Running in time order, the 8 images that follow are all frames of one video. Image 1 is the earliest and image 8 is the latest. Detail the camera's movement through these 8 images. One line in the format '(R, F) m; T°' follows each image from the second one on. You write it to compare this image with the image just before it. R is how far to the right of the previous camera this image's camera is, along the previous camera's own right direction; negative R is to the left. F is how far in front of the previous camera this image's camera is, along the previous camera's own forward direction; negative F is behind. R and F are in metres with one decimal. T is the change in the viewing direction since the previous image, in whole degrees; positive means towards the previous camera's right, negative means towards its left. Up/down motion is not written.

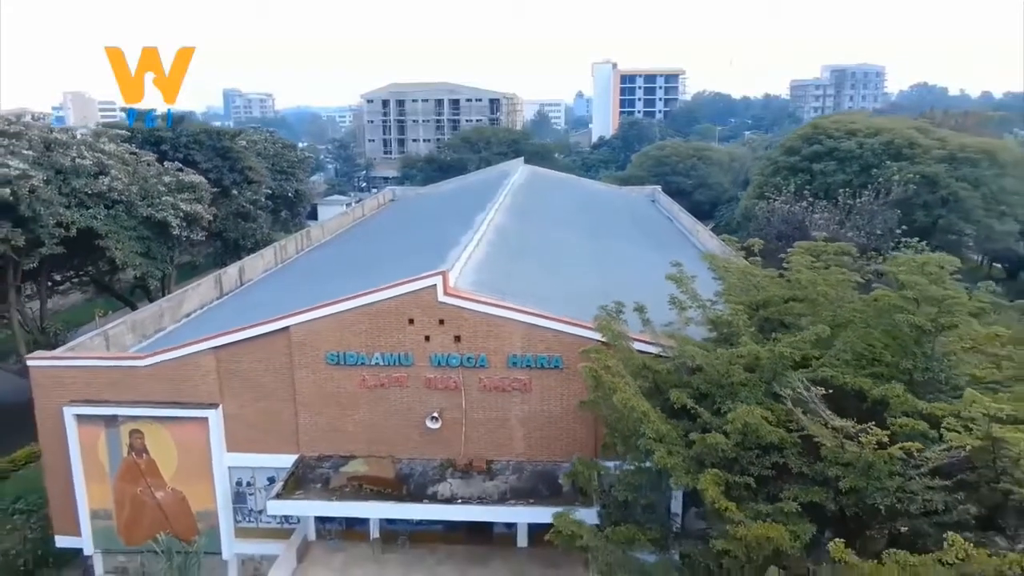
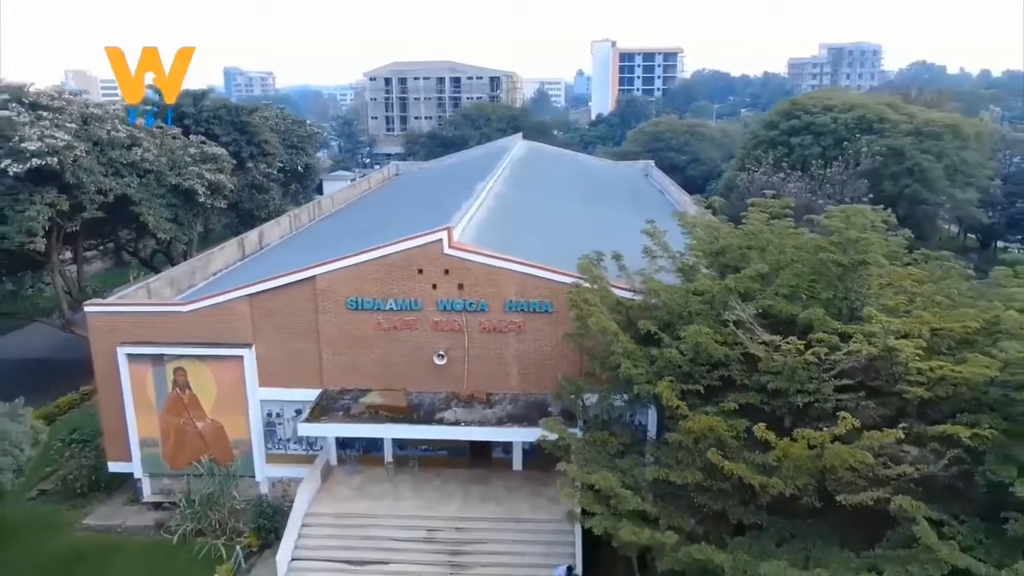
(+0.1, -2.2) m; 0°
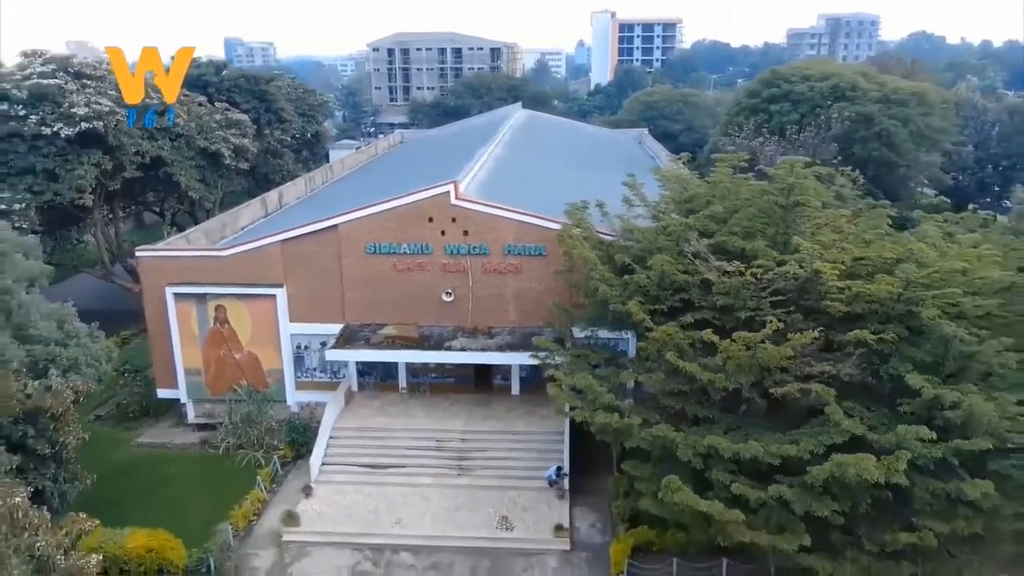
(+0.1, -2.6) m; 0°
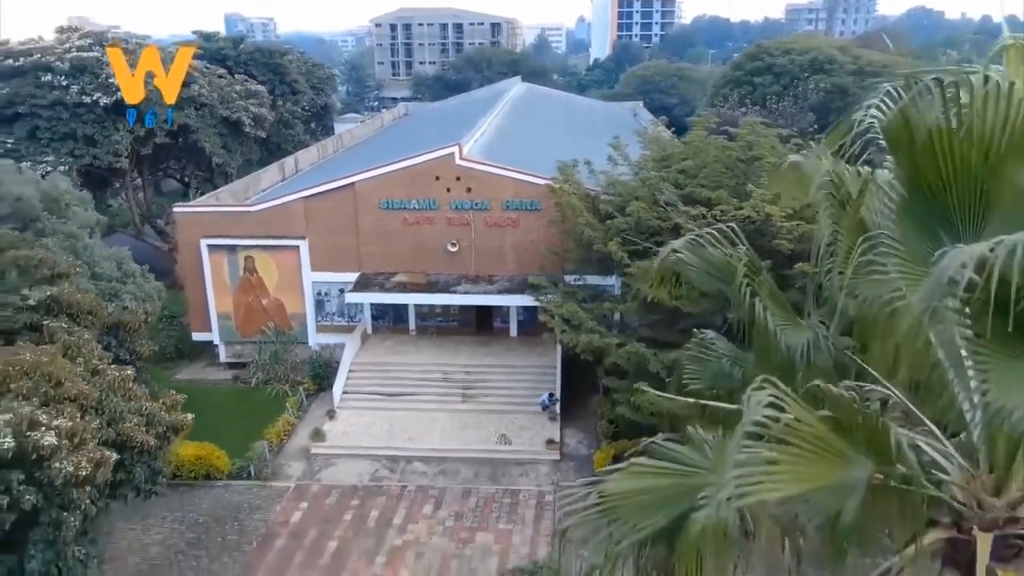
(+0.1, -2.4) m; 0°
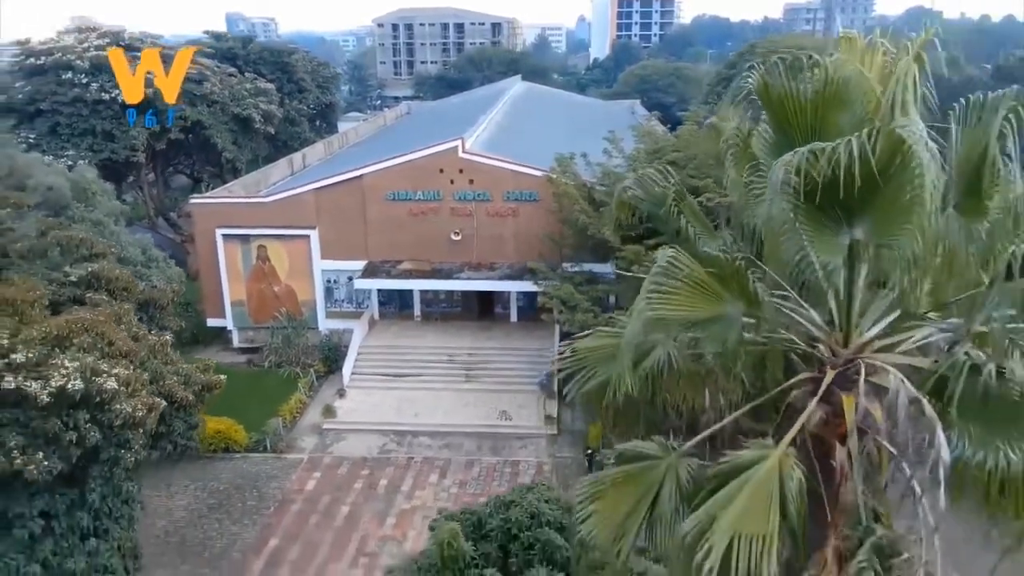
(0.0, -1.2) m; 0°
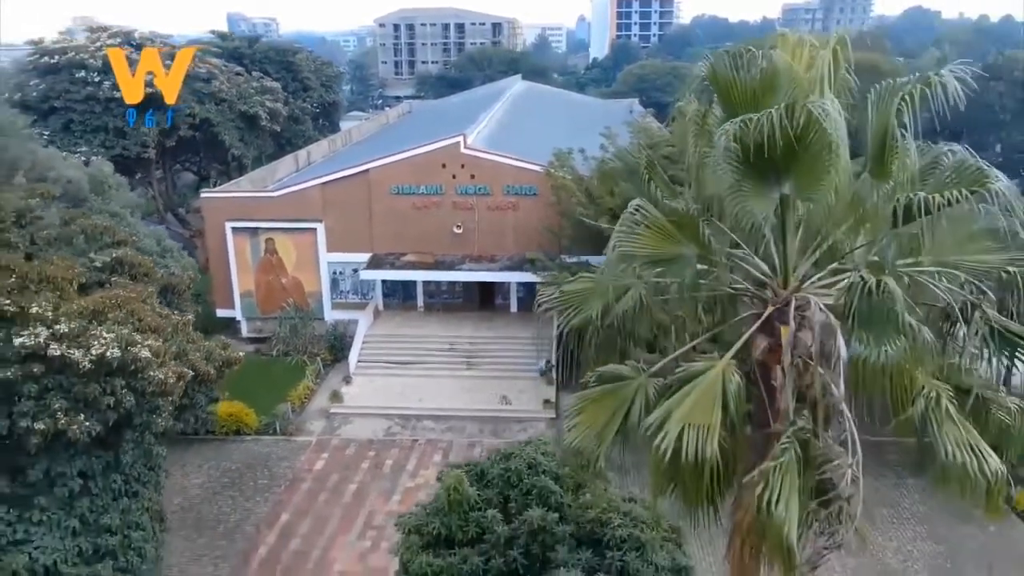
(0.0, -0.8) m; 0°
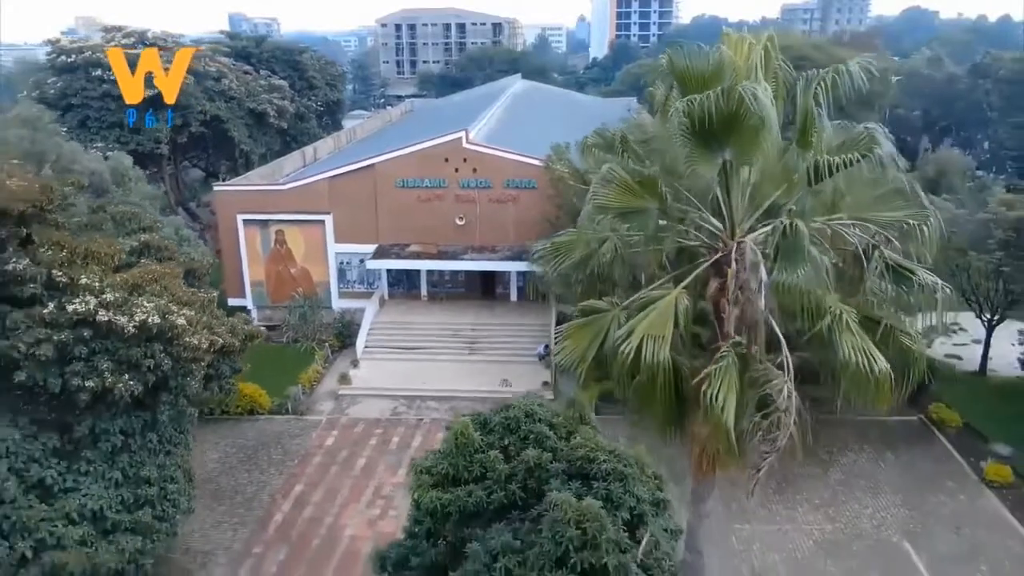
(0.0, -1.1) m; 0°
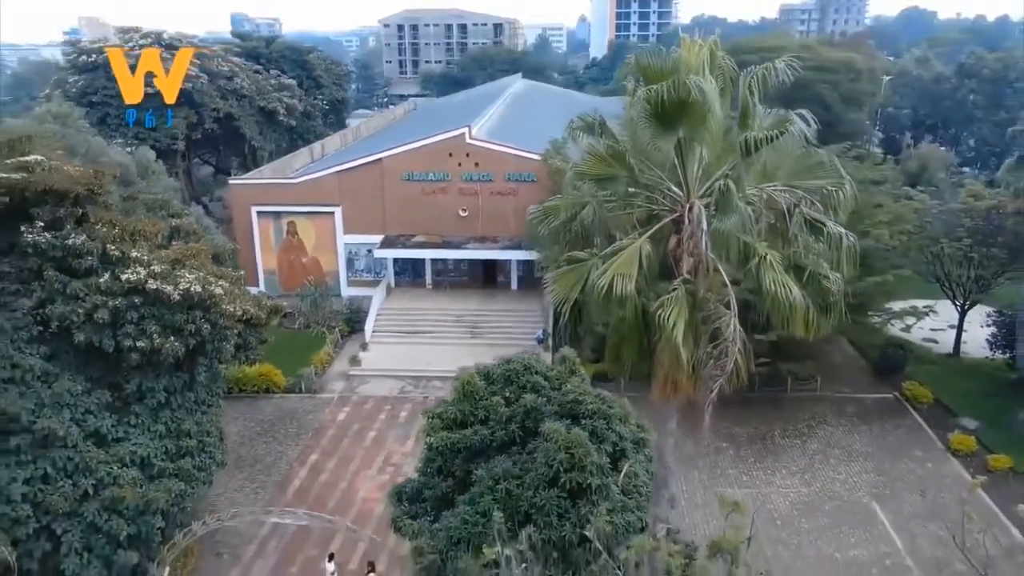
(0.0, -1.4) m; 0°
